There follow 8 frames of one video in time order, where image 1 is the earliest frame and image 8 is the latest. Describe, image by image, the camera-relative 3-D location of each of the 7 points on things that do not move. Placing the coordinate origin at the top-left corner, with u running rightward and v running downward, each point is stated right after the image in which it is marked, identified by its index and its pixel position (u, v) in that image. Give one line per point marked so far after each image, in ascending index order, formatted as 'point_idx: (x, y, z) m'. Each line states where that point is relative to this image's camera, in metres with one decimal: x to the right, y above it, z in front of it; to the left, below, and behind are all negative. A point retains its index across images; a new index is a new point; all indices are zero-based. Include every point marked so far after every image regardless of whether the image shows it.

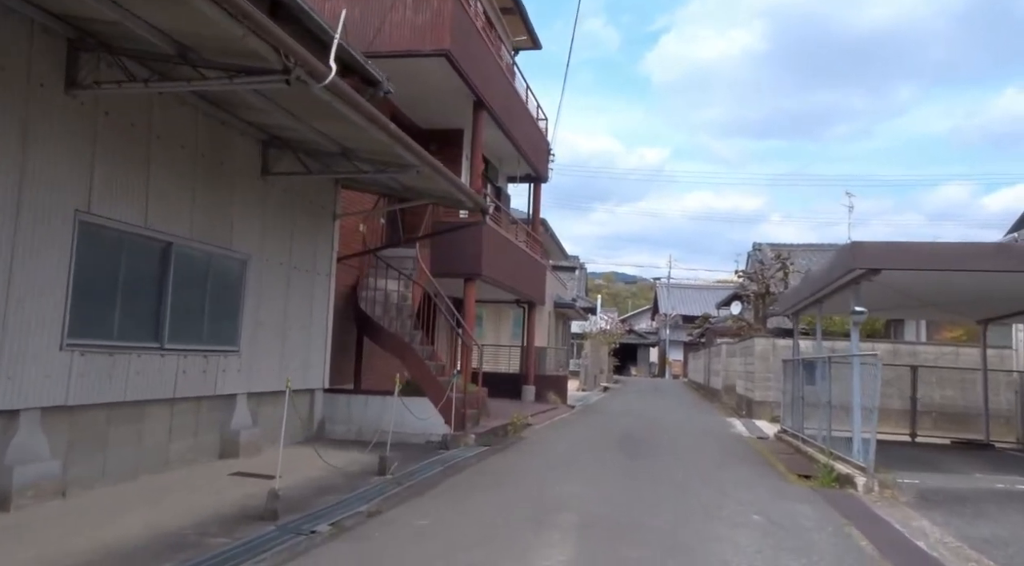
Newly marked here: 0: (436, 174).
0: (-1.0, +1.4, +9.4) m
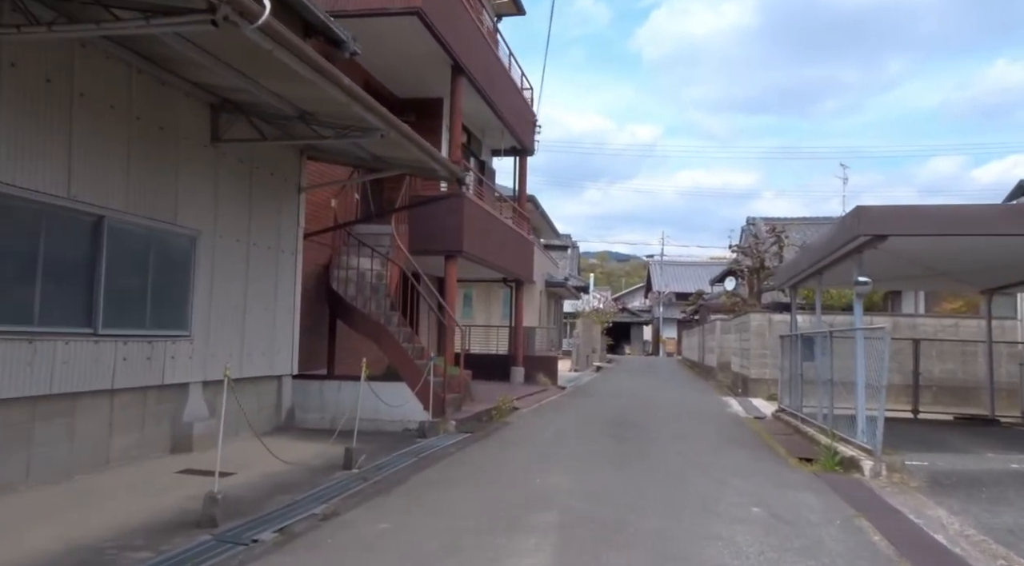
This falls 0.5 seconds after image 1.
0: (-1.3, +1.7, +8.6) m
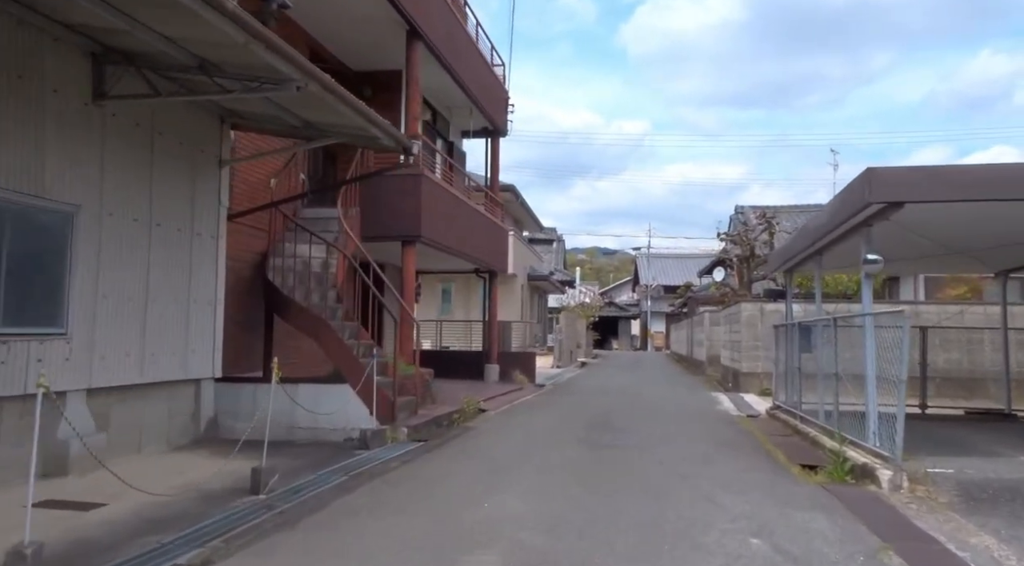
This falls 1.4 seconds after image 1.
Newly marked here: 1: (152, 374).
0: (-1.8, +1.8, +7.2) m
1: (-3.8, -1.0, +7.8) m
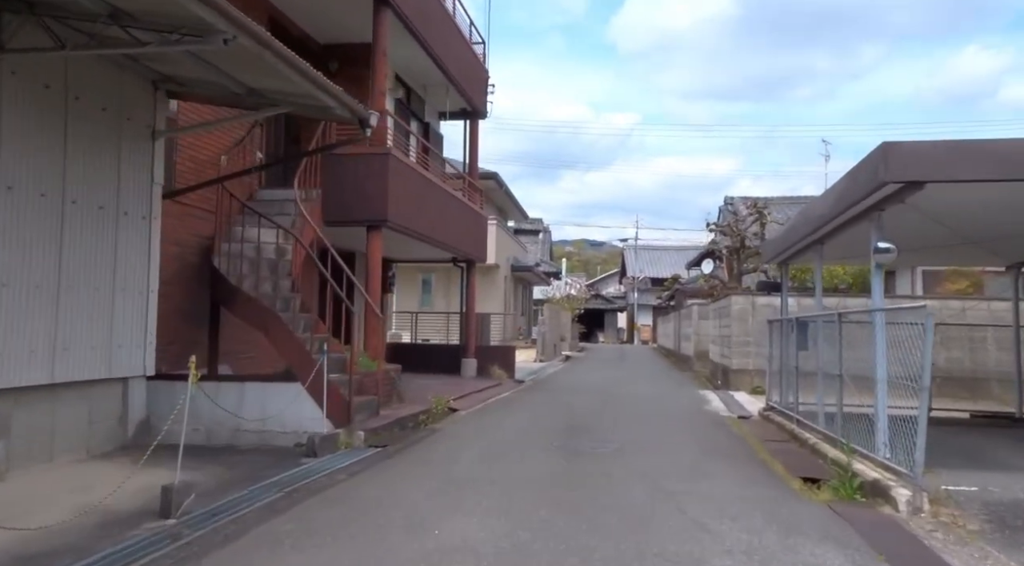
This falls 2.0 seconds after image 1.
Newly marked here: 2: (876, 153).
0: (-2.1, +2.0, +6.2) m
1: (-4.1, -0.8, +6.8) m
2: (+3.2, +1.1, +6.5) m
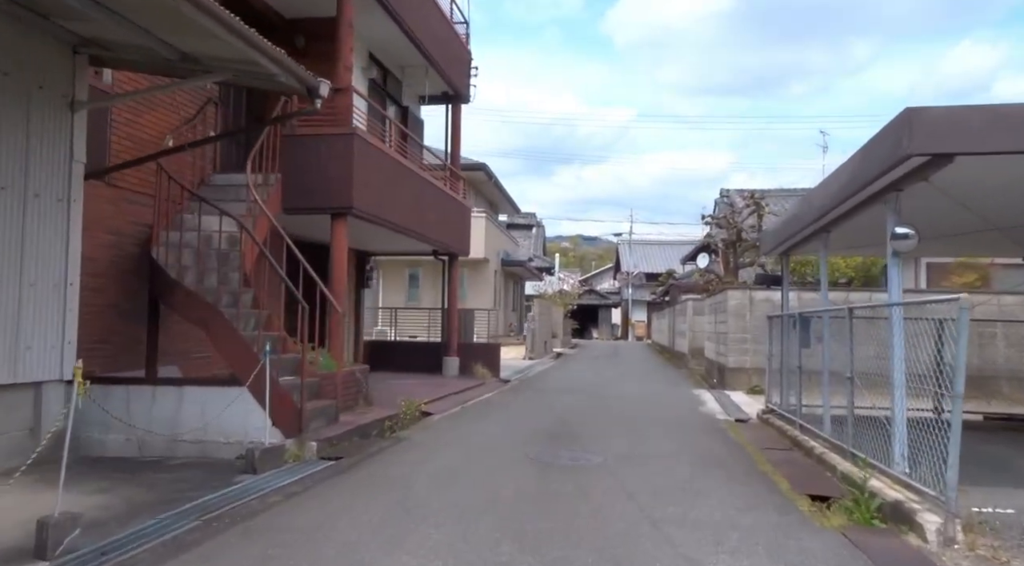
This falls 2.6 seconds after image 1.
0: (-2.4, +2.0, +5.3) m
1: (-4.4, -0.8, +5.9) m
2: (+2.9, +1.2, +5.6) m
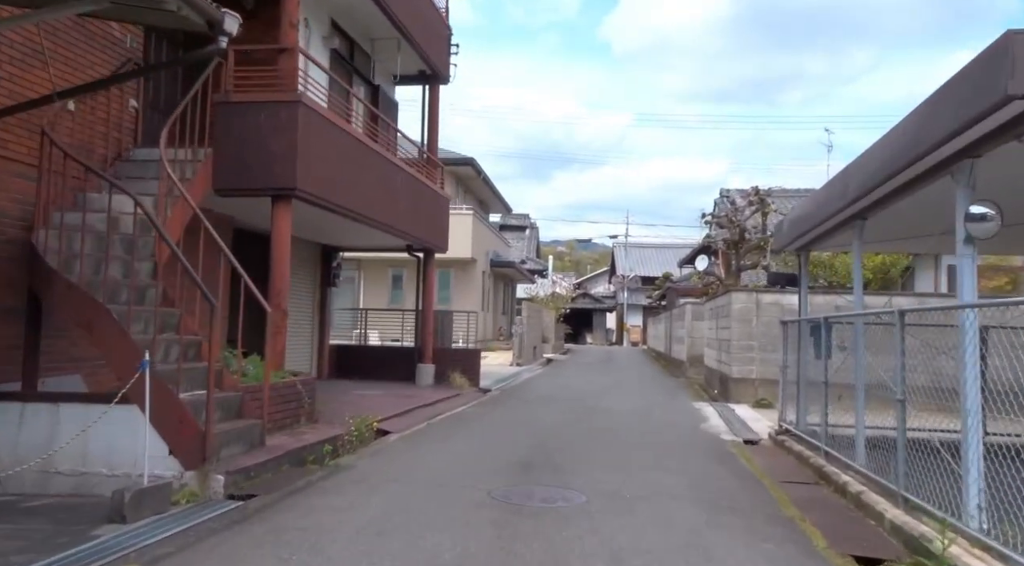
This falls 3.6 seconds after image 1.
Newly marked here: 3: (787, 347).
0: (-2.6, +2.1, +3.7) m
1: (-4.7, -0.7, +4.3) m
2: (+2.6, +1.3, +4.0) m
3: (+3.8, -0.9, +10.2) m
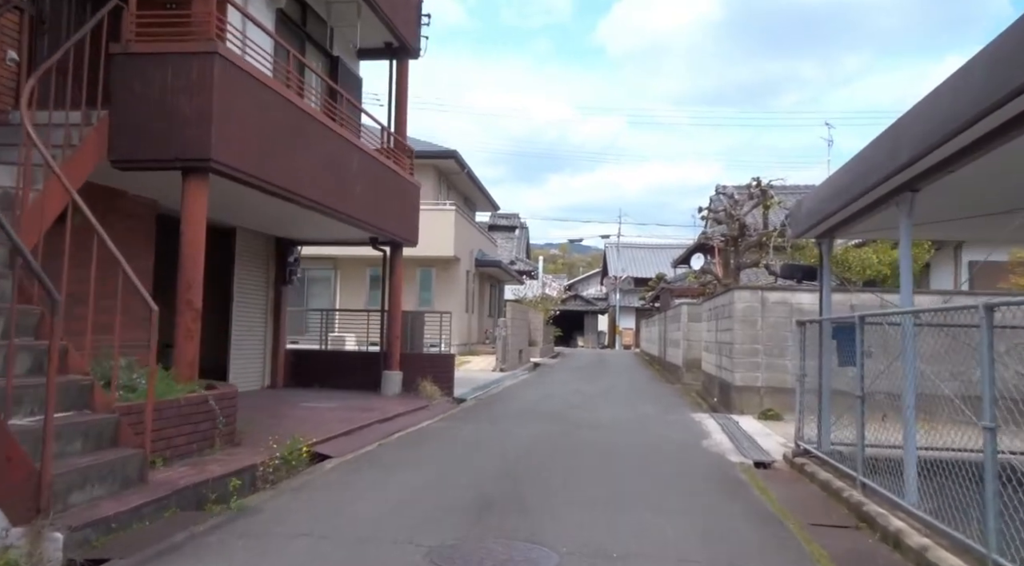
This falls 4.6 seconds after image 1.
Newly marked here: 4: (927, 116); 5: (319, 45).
0: (-3.0, +2.2, +2.2) m
1: (-5.0, -0.6, +2.7) m
2: (+2.3, +1.4, +2.5) m
3: (+3.4, -0.8, +8.7) m
4: (+2.8, +1.1, +5.2) m
5: (-3.2, +3.9, +12.1) m
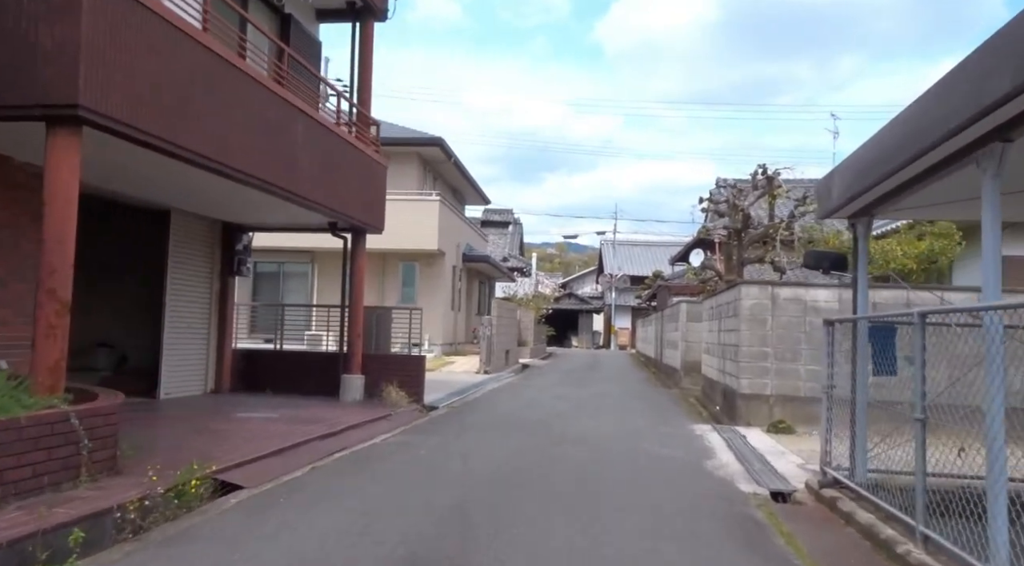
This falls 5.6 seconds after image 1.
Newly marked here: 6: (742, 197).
0: (-3.2, +2.3, +0.6) m
1: (-5.3, -0.4, +1.1) m
2: (+2.0, +1.4, +1.0) m
3: (+3.1, -0.7, +7.2) m
4: (+2.5, +1.2, +3.7) m
5: (-3.5, +4.0, +10.5) m
6: (+5.8, +2.2, +18.7) m
